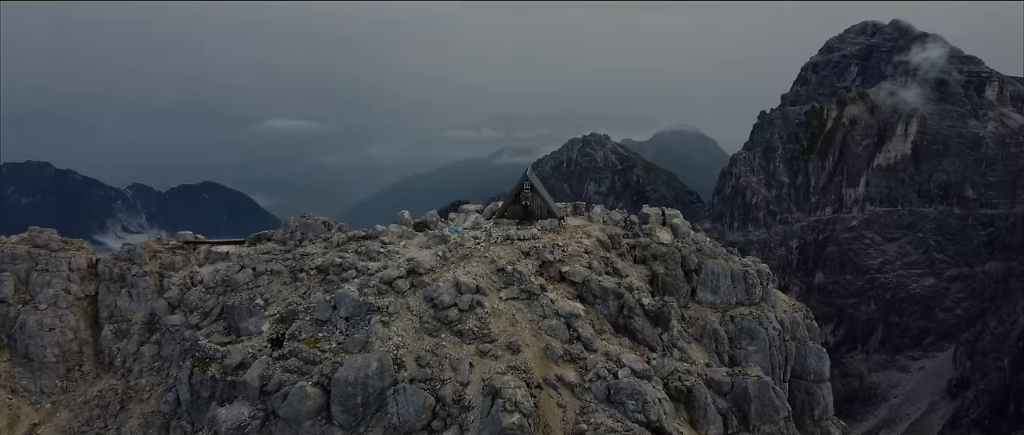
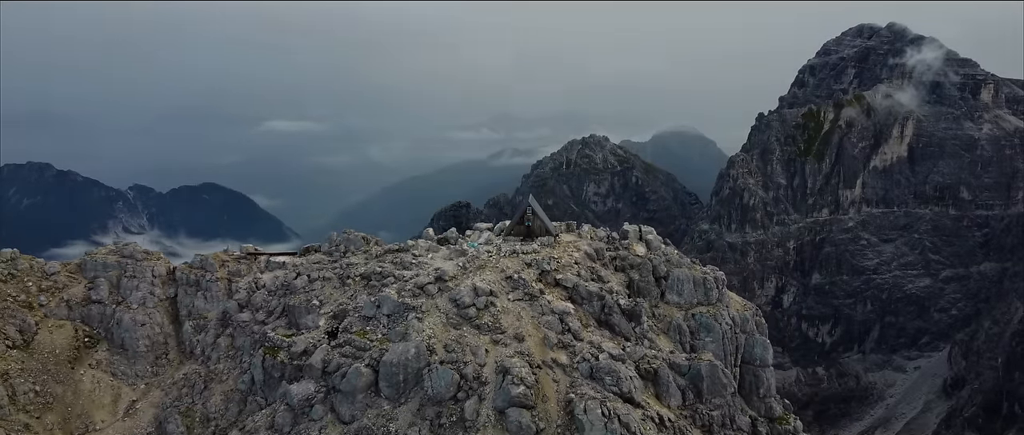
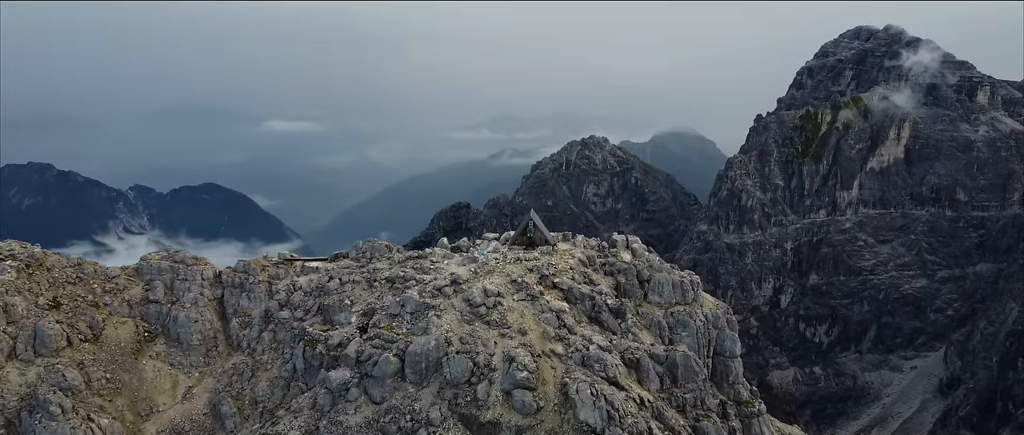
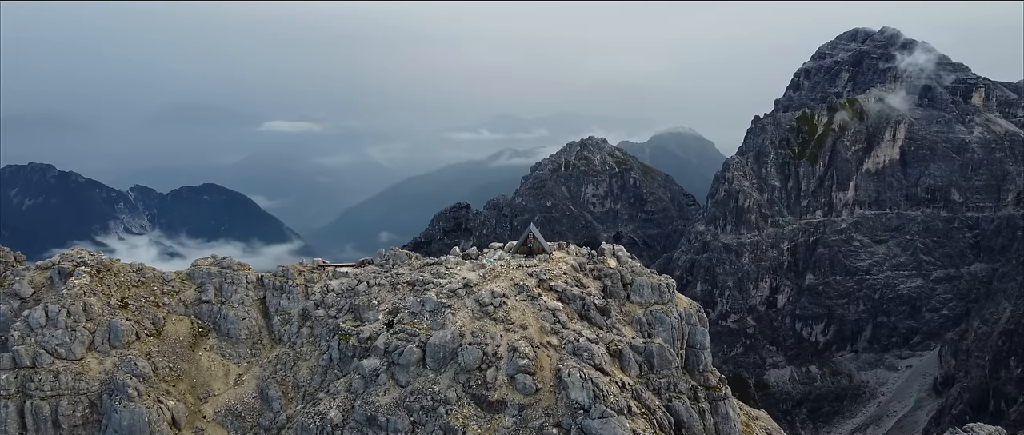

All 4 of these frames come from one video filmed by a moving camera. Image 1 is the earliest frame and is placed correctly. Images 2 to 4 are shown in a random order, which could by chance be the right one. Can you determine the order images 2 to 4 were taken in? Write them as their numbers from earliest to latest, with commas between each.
2, 3, 4
